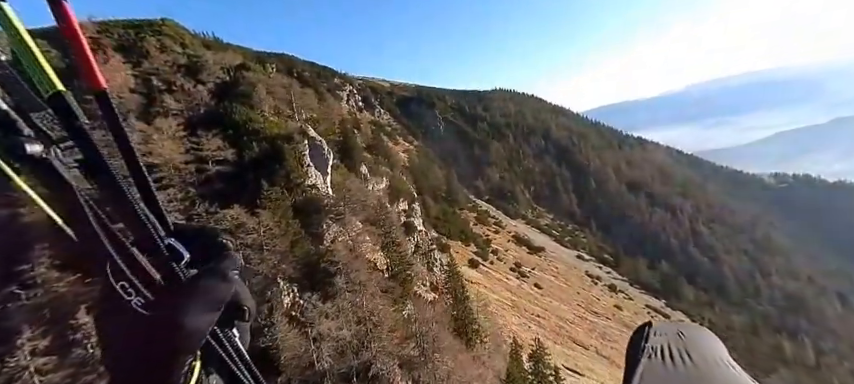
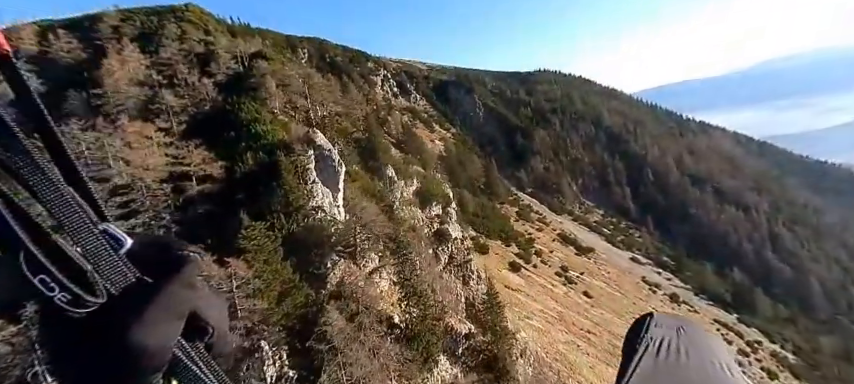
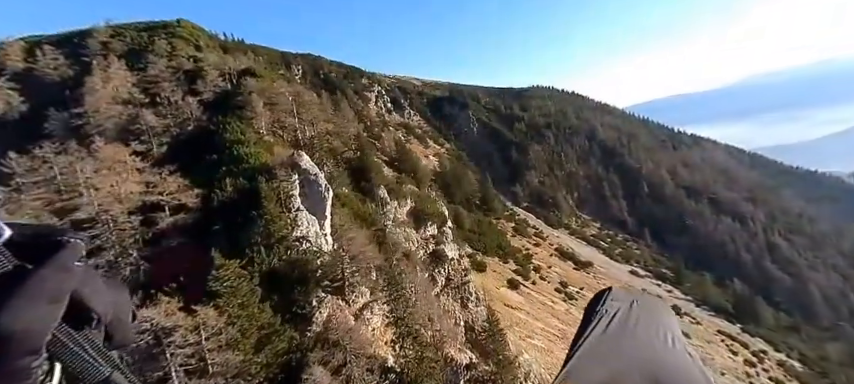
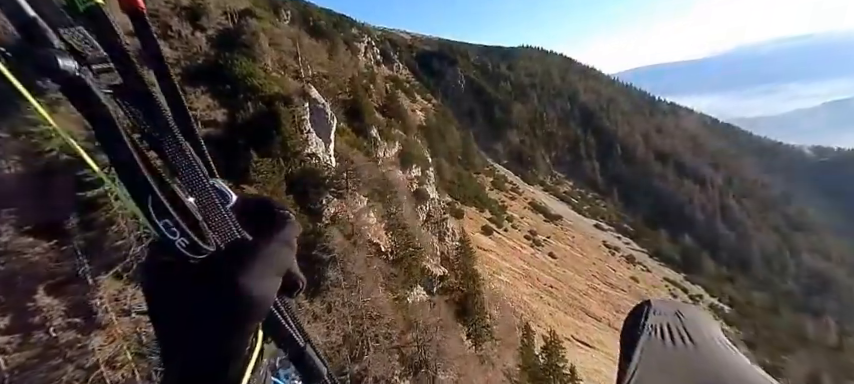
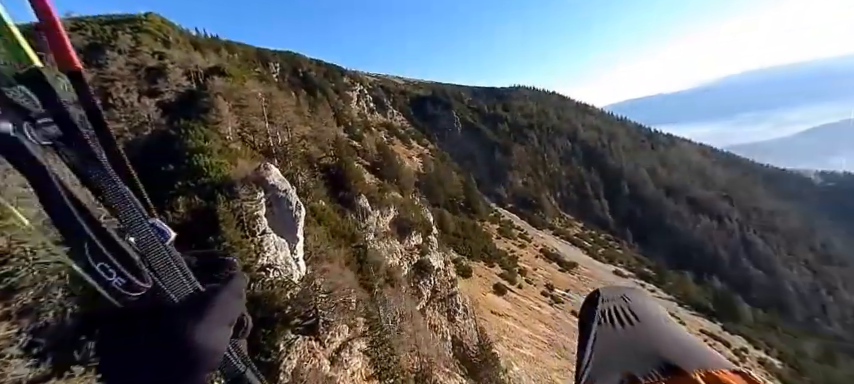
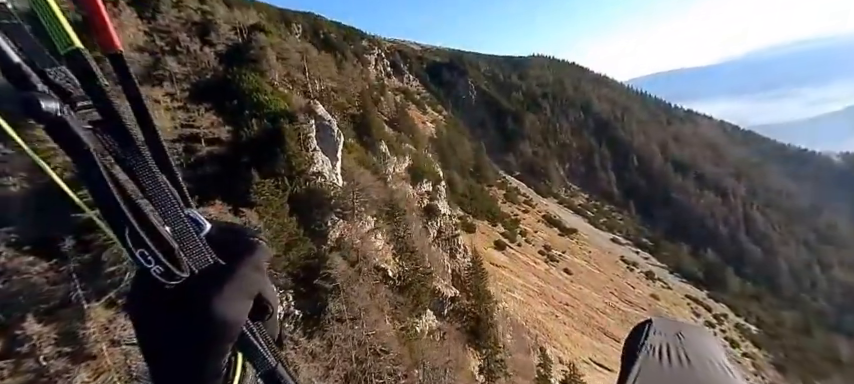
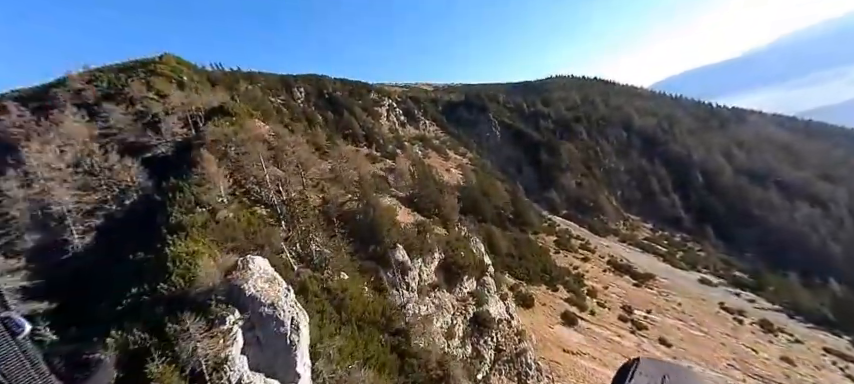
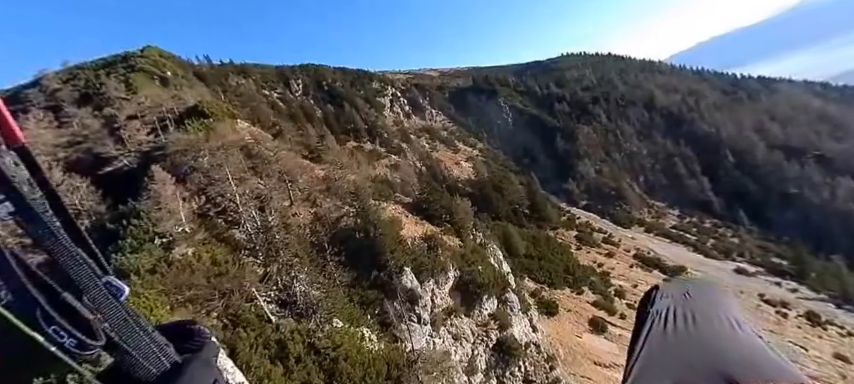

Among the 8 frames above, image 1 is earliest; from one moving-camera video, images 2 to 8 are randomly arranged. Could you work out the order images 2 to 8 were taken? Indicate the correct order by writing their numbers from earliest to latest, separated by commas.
4, 6, 2, 3, 5, 7, 8
